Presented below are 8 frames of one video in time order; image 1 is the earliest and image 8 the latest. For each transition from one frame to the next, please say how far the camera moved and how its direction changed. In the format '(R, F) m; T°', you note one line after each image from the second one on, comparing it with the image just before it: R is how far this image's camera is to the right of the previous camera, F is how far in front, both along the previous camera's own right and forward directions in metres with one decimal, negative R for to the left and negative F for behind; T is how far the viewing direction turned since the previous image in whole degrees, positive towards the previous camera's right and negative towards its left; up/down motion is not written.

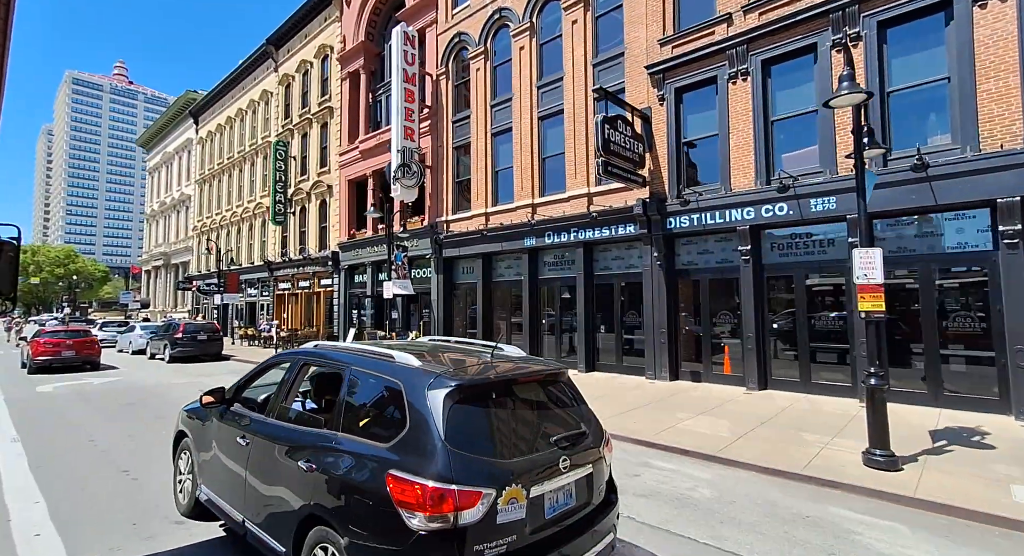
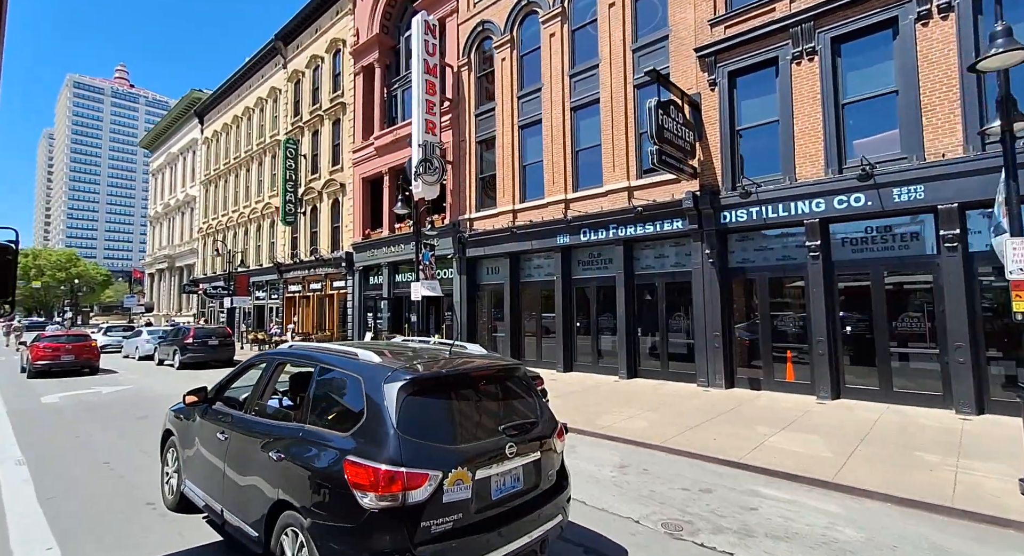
(-0.9, +0.9) m; 0°
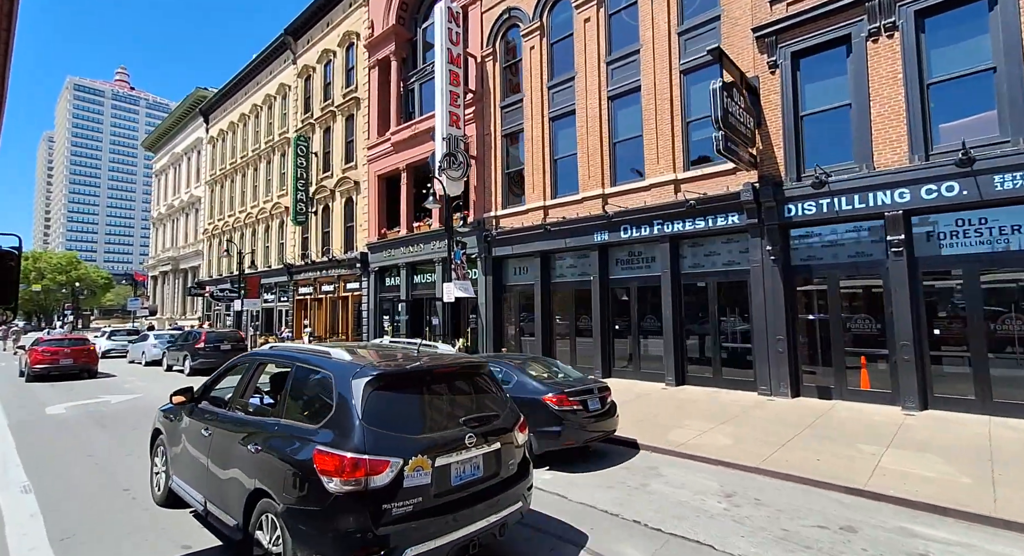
(-0.9, +0.9) m; 0°
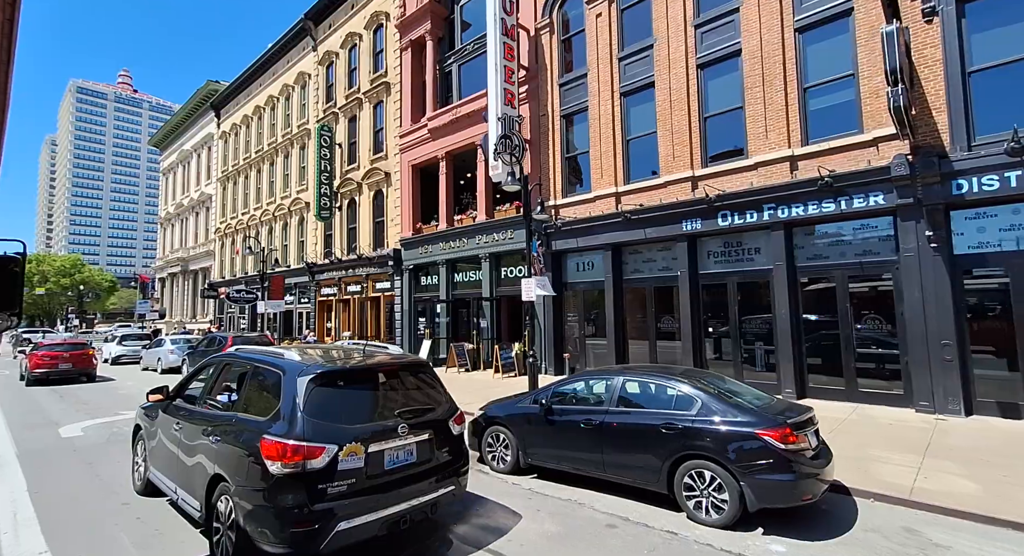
(-1.8, +1.8) m; 0°
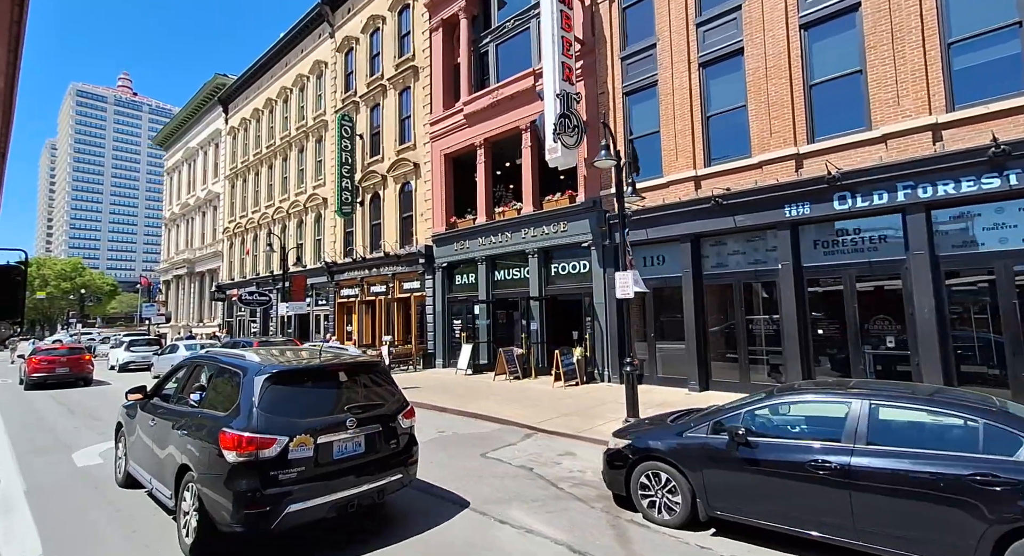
(-1.6, +1.7) m; 0°
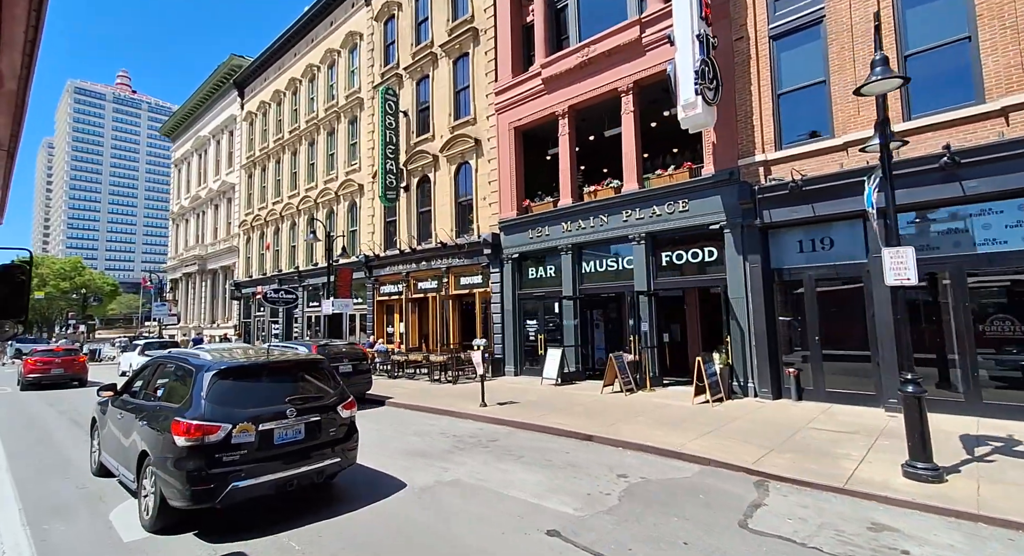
(-2.6, +2.7) m; 0°
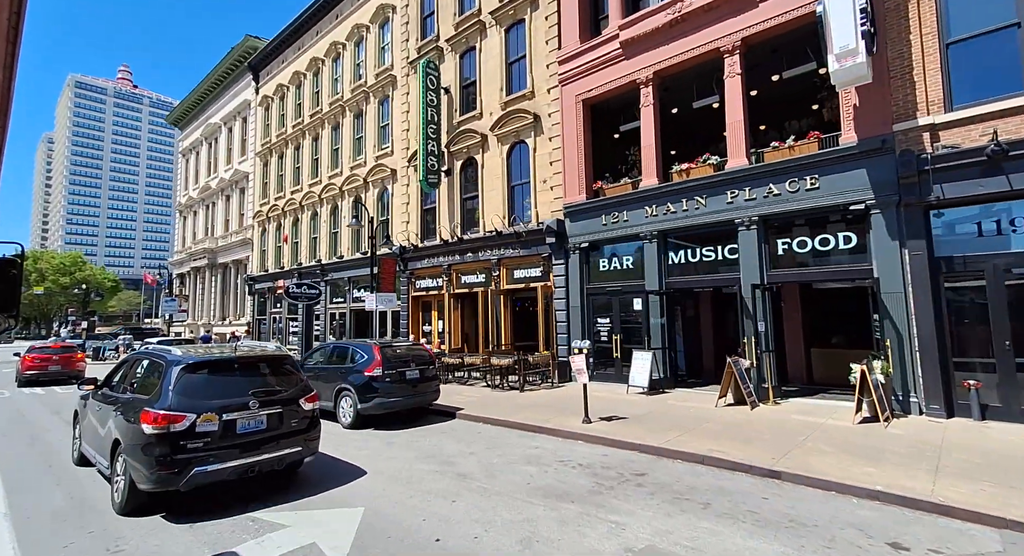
(-1.9, +2.0) m; 0°
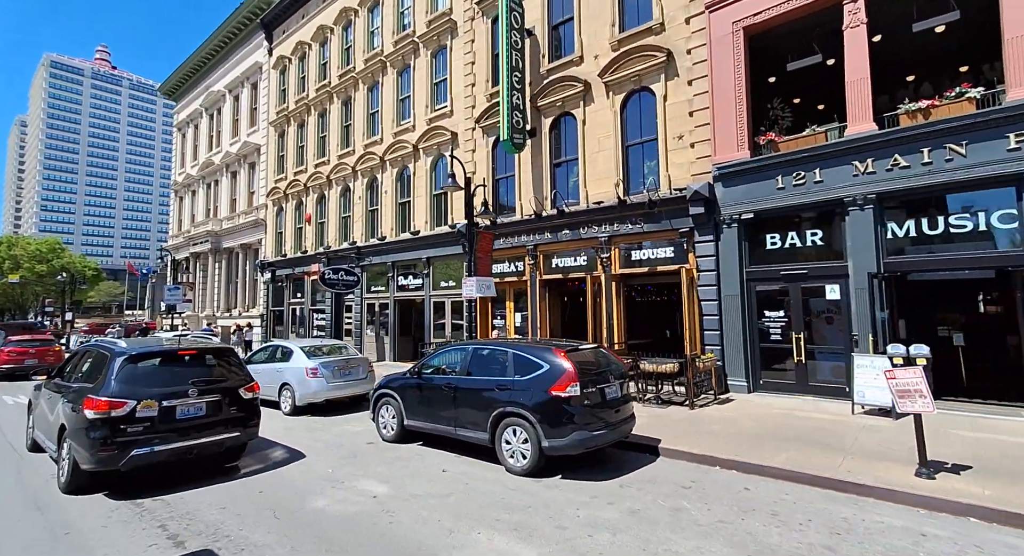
(-3.4, +3.5) m; +1°
